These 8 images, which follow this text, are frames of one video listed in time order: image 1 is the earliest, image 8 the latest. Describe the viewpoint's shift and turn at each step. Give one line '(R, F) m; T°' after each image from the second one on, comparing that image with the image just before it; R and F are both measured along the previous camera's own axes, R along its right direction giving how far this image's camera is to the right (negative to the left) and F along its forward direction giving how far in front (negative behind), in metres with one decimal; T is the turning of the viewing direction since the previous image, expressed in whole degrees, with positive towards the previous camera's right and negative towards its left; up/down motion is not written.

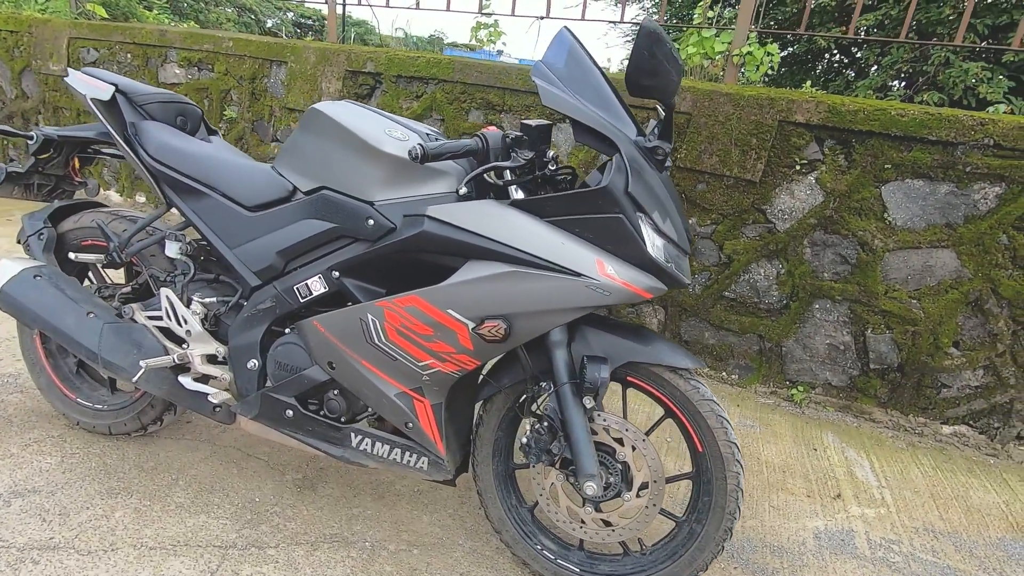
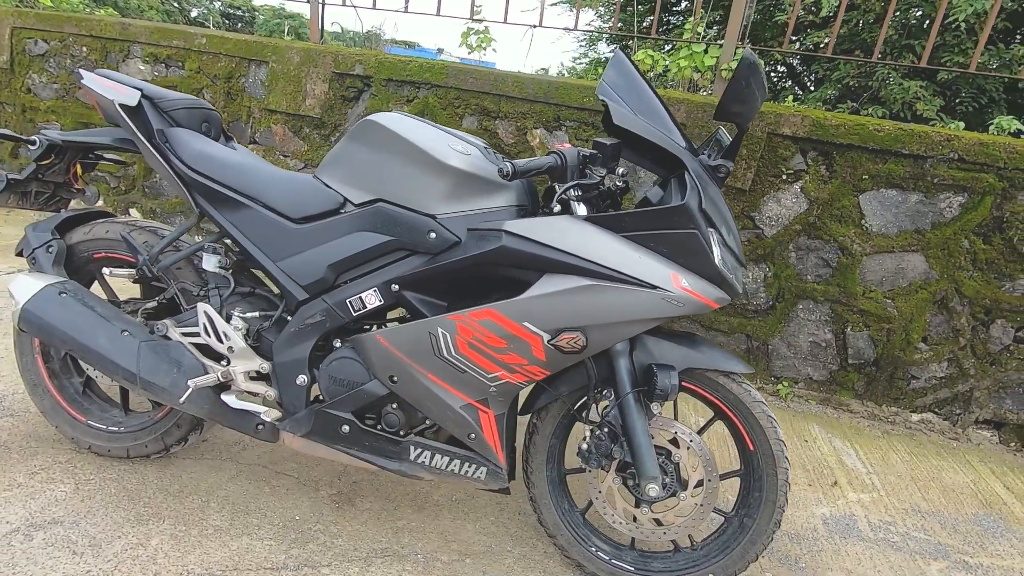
(-0.4, 0.0) m; +6°
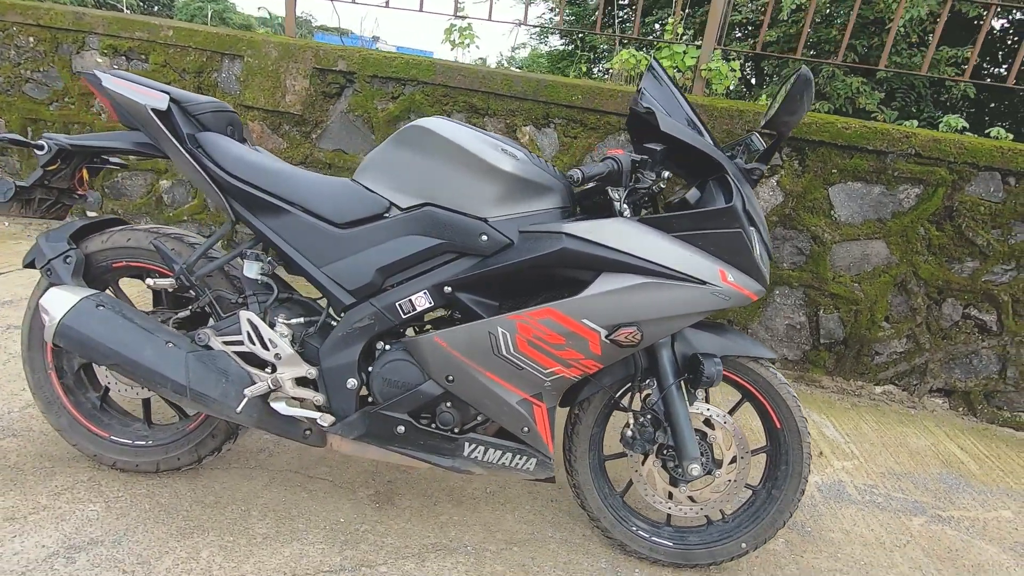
(-0.3, -0.1) m; +6°
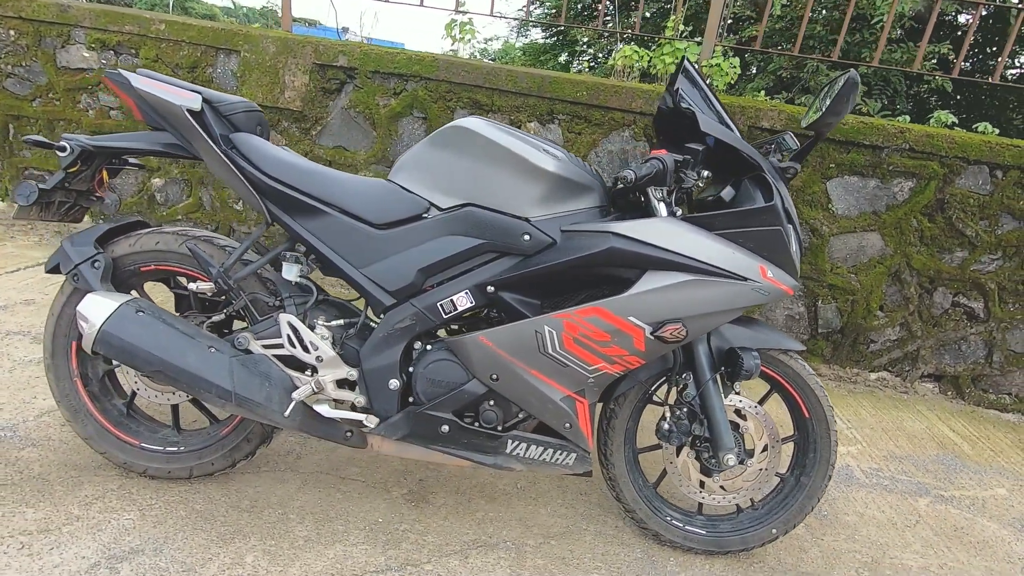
(-0.2, 0.0) m; +3°
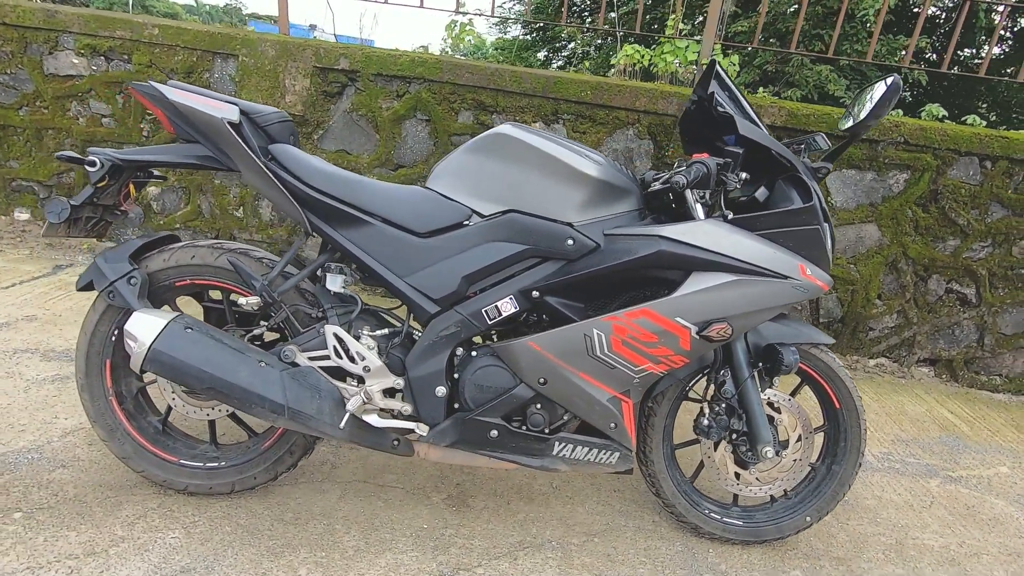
(-0.2, 0.0) m; +2°
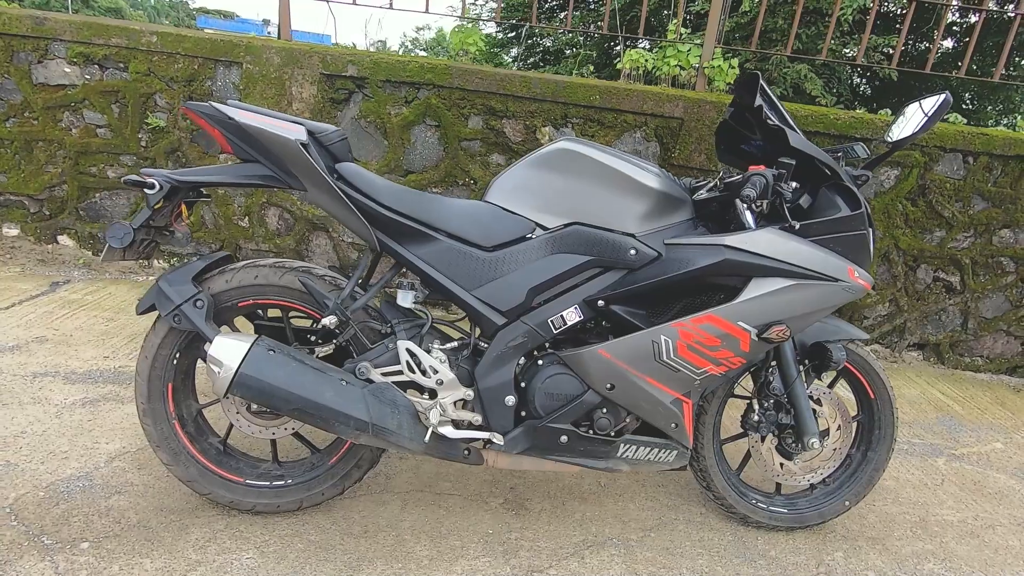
(-0.3, 0.0) m; +3°
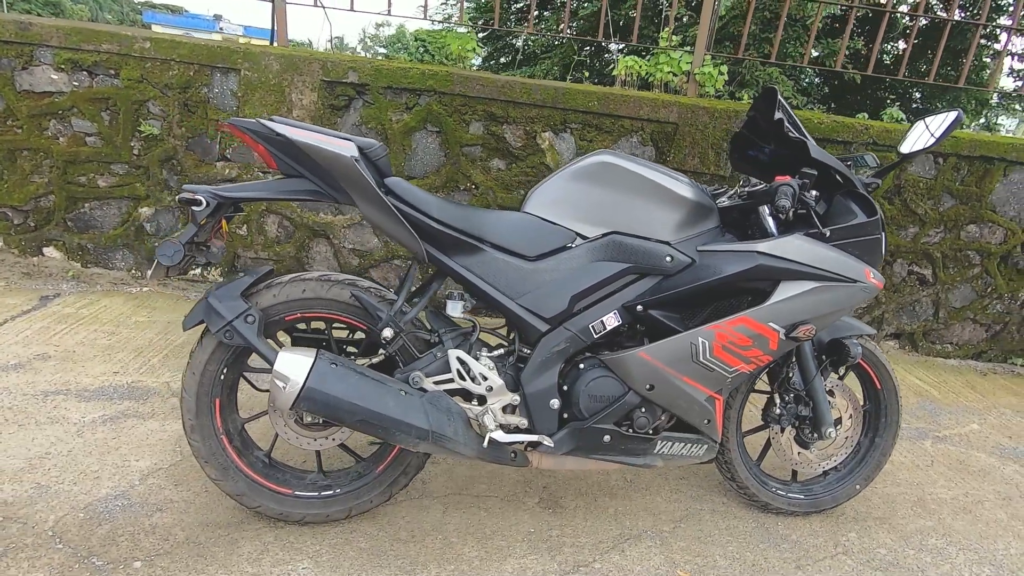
(-0.3, -0.1) m; +4°
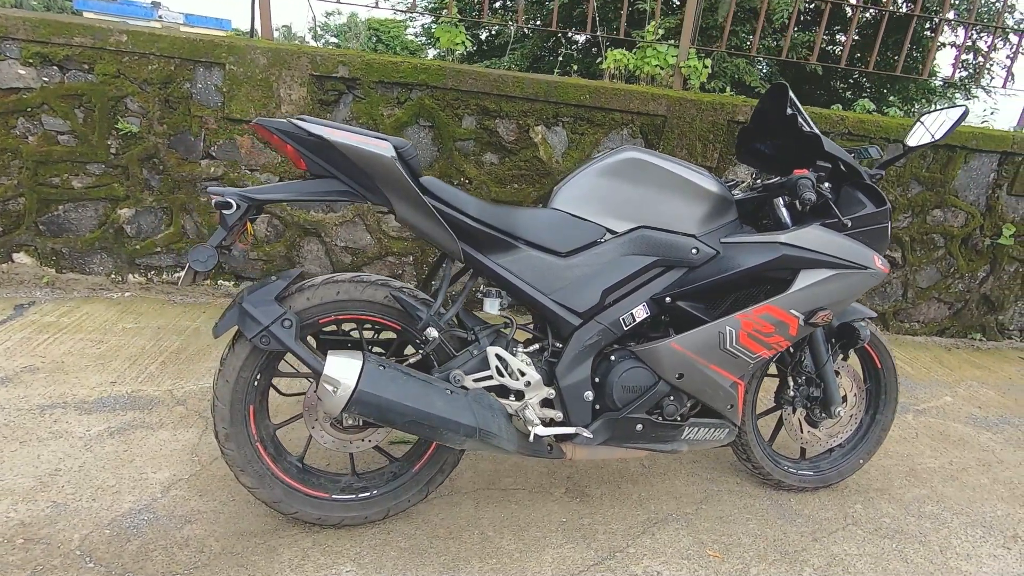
(-0.3, 0.0) m; +4°
